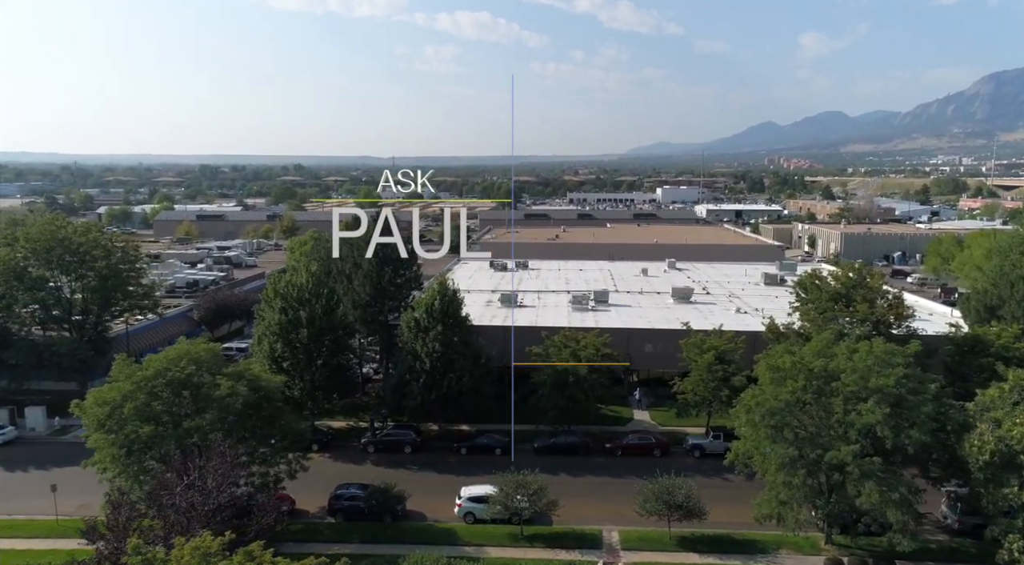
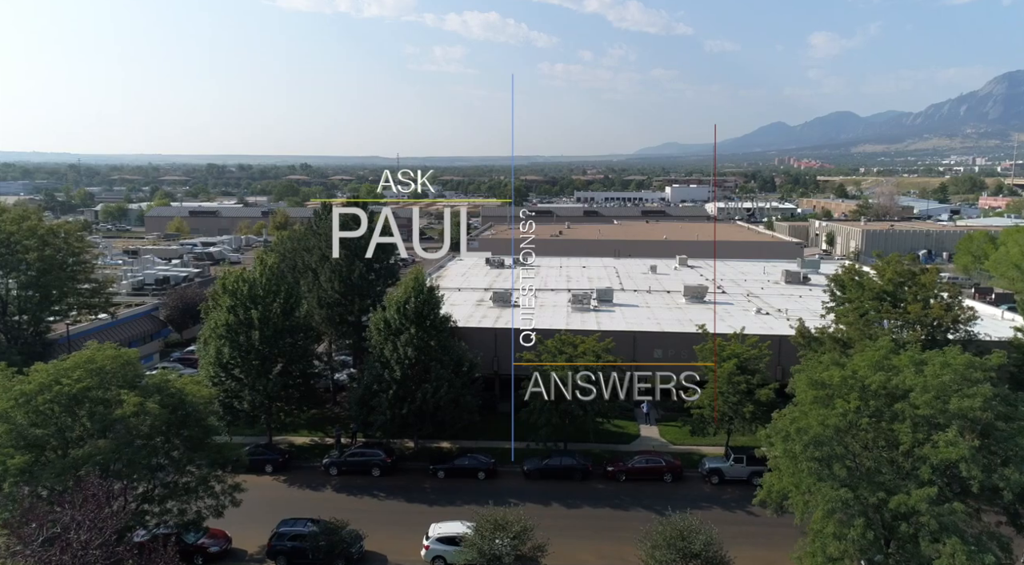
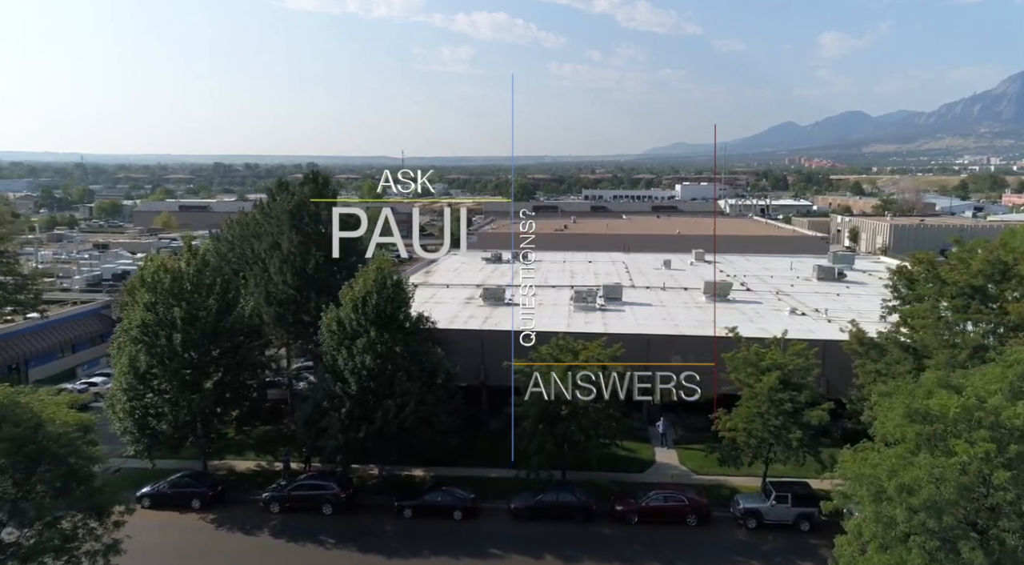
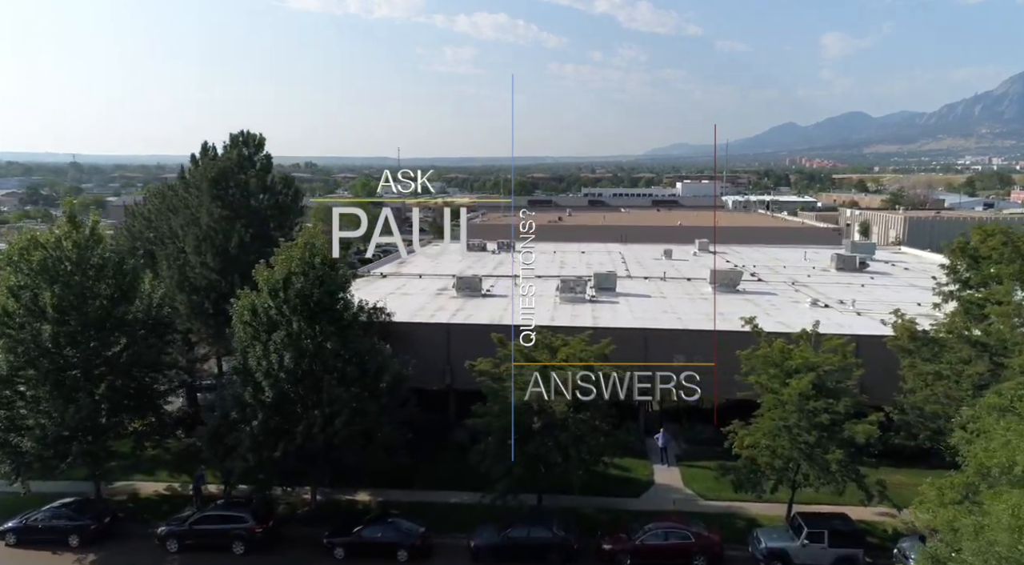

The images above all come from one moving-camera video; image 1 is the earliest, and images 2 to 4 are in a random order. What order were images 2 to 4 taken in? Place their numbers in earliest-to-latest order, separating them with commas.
2, 3, 4
